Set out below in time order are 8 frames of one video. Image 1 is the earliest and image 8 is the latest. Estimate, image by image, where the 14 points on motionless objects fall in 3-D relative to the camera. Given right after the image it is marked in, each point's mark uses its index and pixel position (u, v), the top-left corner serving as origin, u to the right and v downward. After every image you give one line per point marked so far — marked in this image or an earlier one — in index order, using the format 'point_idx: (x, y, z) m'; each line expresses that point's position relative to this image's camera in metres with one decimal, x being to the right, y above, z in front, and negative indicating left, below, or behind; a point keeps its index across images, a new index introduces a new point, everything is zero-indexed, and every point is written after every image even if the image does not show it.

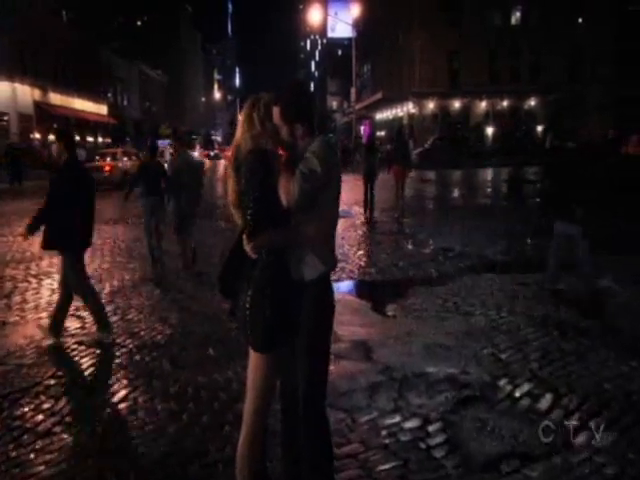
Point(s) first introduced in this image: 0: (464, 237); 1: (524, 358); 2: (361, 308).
0: (+4.1, +0.1, +14.6) m
1: (+2.3, -1.3, +5.7) m
2: (+0.6, -1.0, +7.8) m
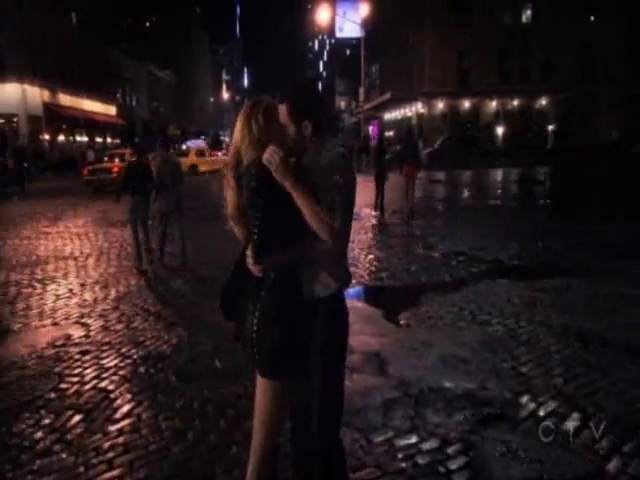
0: (+4.3, 0.0, +14.3) m
1: (+2.4, -1.4, +5.4) m
2: (+0.8, -1.1, +7.5) m
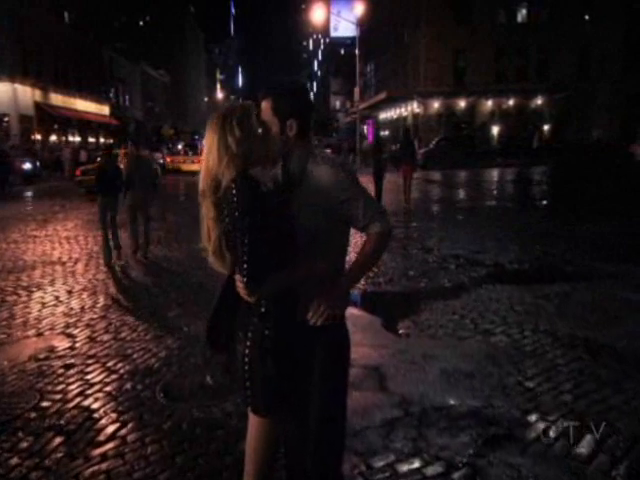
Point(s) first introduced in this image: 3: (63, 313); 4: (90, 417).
0: (+4.2, -0.1, +14.0) m
1: (+2.3, -1.5, +5.1) m
2: (+0.7, -1.2, +7.3) m
3: (-4.2, -1.2, +8.3) m
4: (-2.2, -1.7, +5.0) m
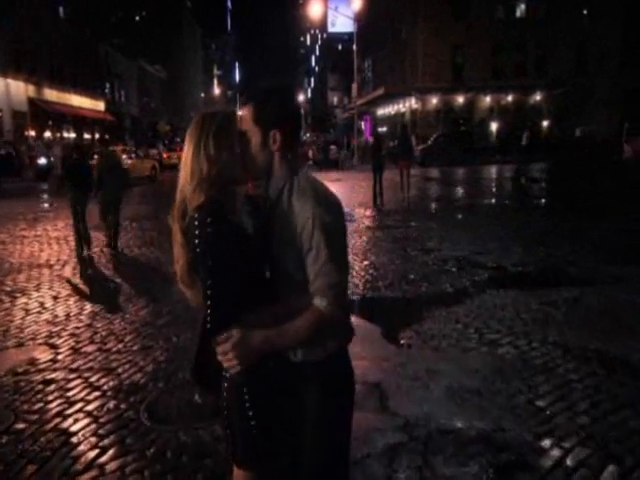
0: (+4.1, -0.1, +13.7) m
1: (+2.3, -1.6, +4.7) m
2: (+0.7, -1.3, +6.9) m
3: (-4.2, -1.3, +7.9) m
4: (-2.3, -1.8, +4.6) m
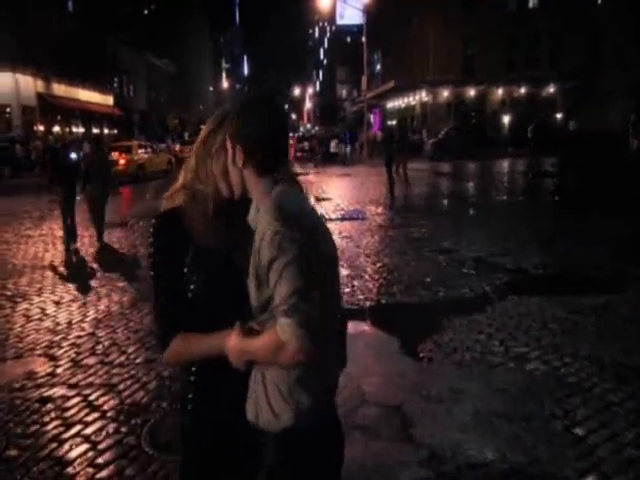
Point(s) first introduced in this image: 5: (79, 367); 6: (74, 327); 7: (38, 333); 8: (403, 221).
0: (+4.4, -0.1, +13.2) m
1: (+2.5, -1.7, +4.3) m
2: (+0.9, -1.4, +6.5) m
3: (-4.0, -1.3, +7.6) m
4: (-2.1, -1.9, +4.2) m
5: (-2.9, -1.5, +6.2) m
6: (-3.7, -1.3, +7.6) m
7: (-4.1, -1.4, +7.5) m
8: (+2.7, +0.7, +17.0) m
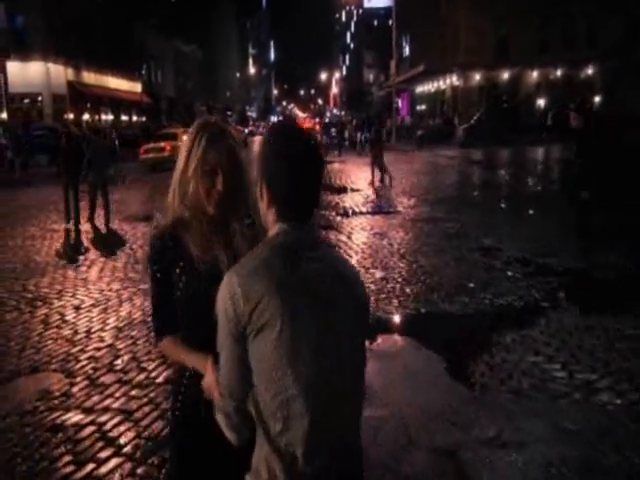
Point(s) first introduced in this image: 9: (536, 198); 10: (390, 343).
0: (+5.2, 0.0, +12.3) m
1: (+2.8, -1.8, +3.5) m
2: (+1.3, -1.5, +5.8) m
3: (-3.5, -1.4, +7.1) m
4: (-1.8, -2.1, +3.7) m
5: (-2.5, -1.6, +5.7) m
6: (-3.2, -1.3, +7.1) m
7: (-3.6, -1.4, +7.0) m
8: (+3.7, +0.8, +16.1) m
9: (+8.2, +1.5, +19.1) m
10: (+0.9, -1.3, +6.6) m
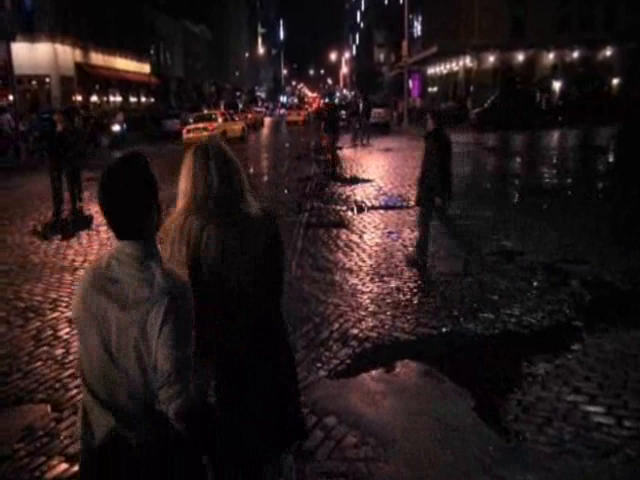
0: (+5.4, -0.1, +11.5) m
1: (+2.9, -2.2, +2.9) m
2: (+1.4, -1.7, +5.1) m
3: (-3.4, -1.5, +6.6) m
4: (-1.7, -2.4, +3.2) m
5: (-2.4, -1.9, +5.2) m
6: (-3.0, -1.5, +6.6) m
7: (-3.5, -1.6, +6.5) m
8: (+4.0, +0.9, +15.4) m
9: (+8.6, +1.7, +18.2) m
10: (+1.0, -1.5, +6.0) m
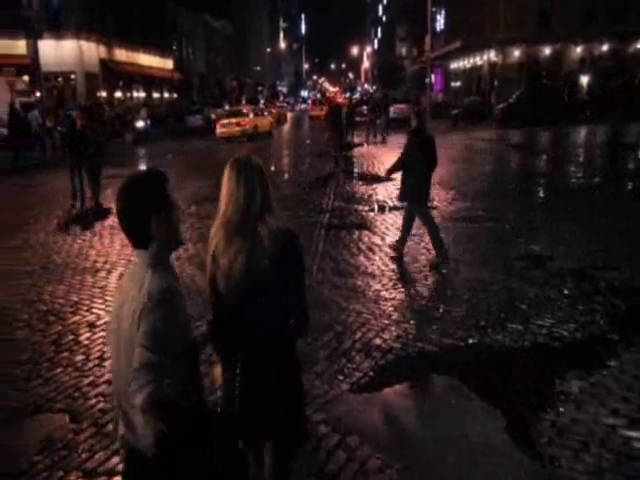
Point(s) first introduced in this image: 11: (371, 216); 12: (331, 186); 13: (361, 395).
0: (+5.9, -0.2, +11.1) m
1: (+3.0, -2.3, +2.6) m
2: (+1.6, -1.8, +4.9) m
3: (-3.1, -1.6, +6.5) m
4: (-1.6, -2.5, +3.1) m
5: (-2.2, -2.0, +5.1) m
6: (-2.7, -1.6, +6.5) m
7: (-3.2, -1.7, +6.4) m
8: (+4.6, +0.9, +15.0) m
9: (+9.4, +1.6, +17.6) m
10: (+1.3, -1.7, +5.7) m
11: (+1.5, +0.7, +14.3) m
12: (+0.4, +2.0, +19.1) m
13: (+0.4, -1.7, +5.6) m
